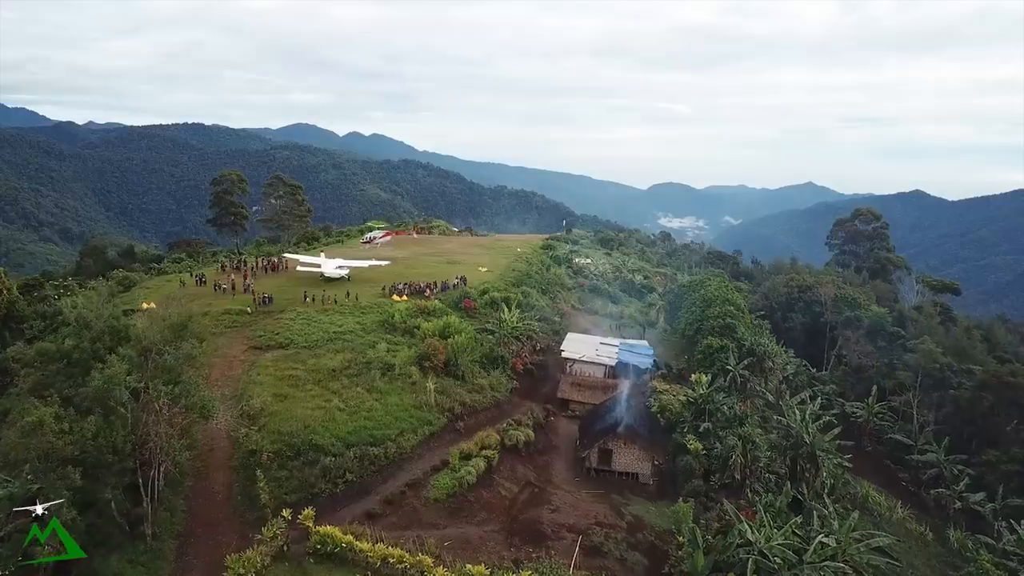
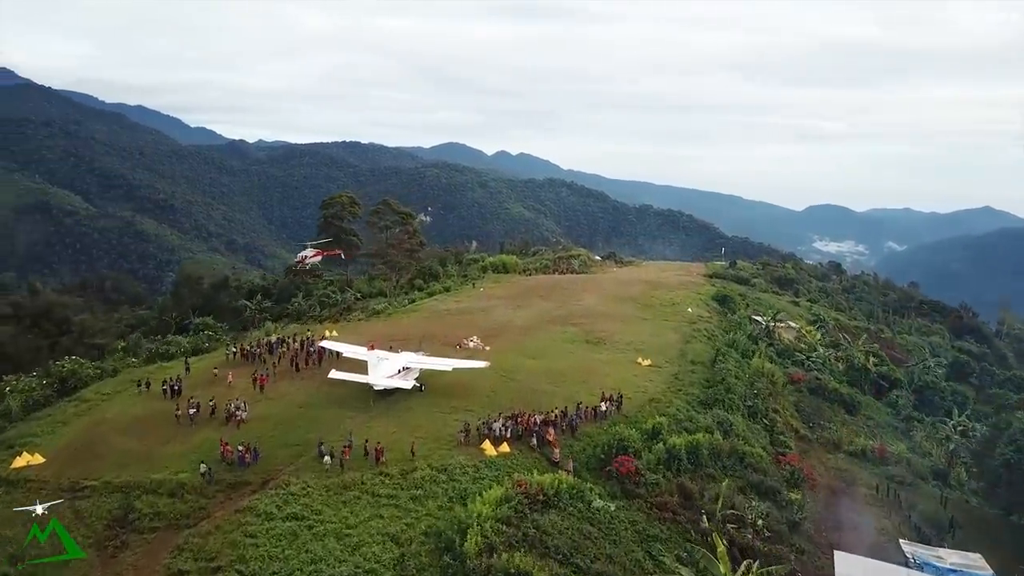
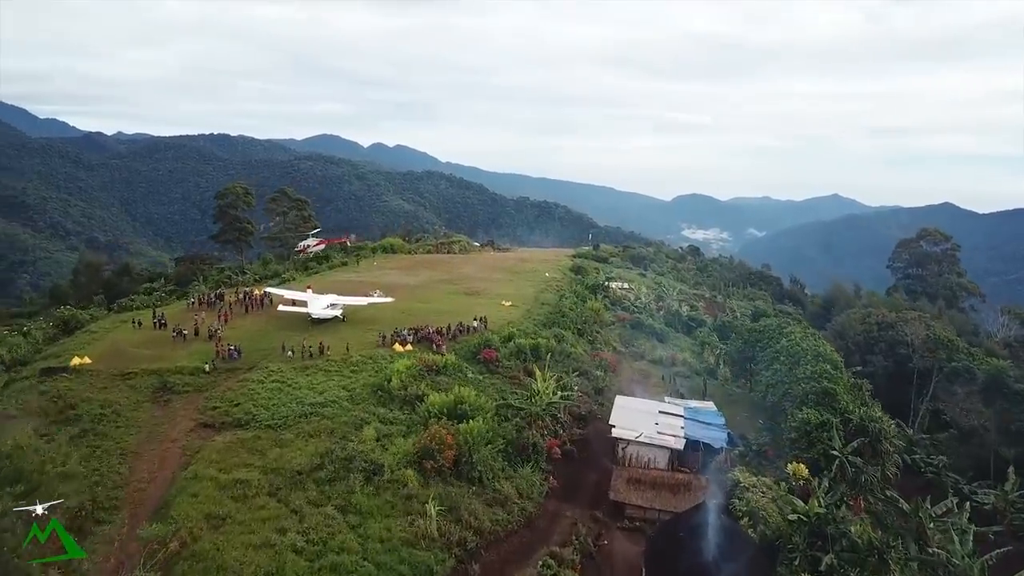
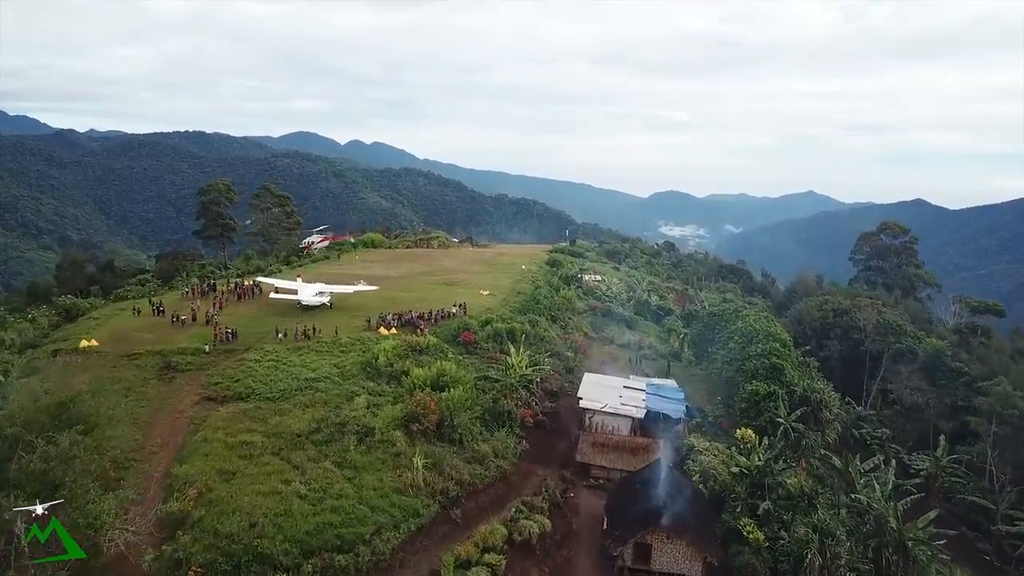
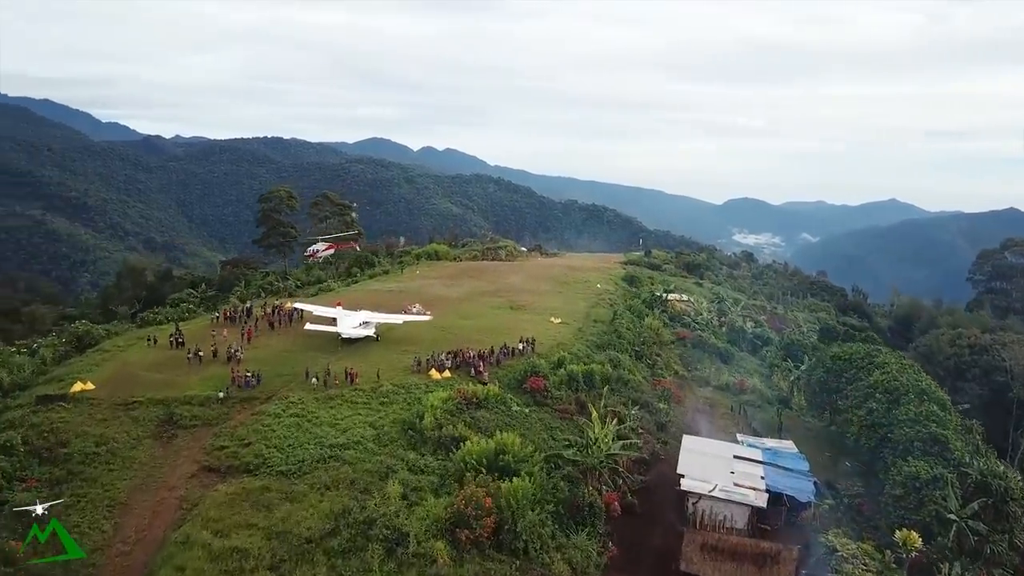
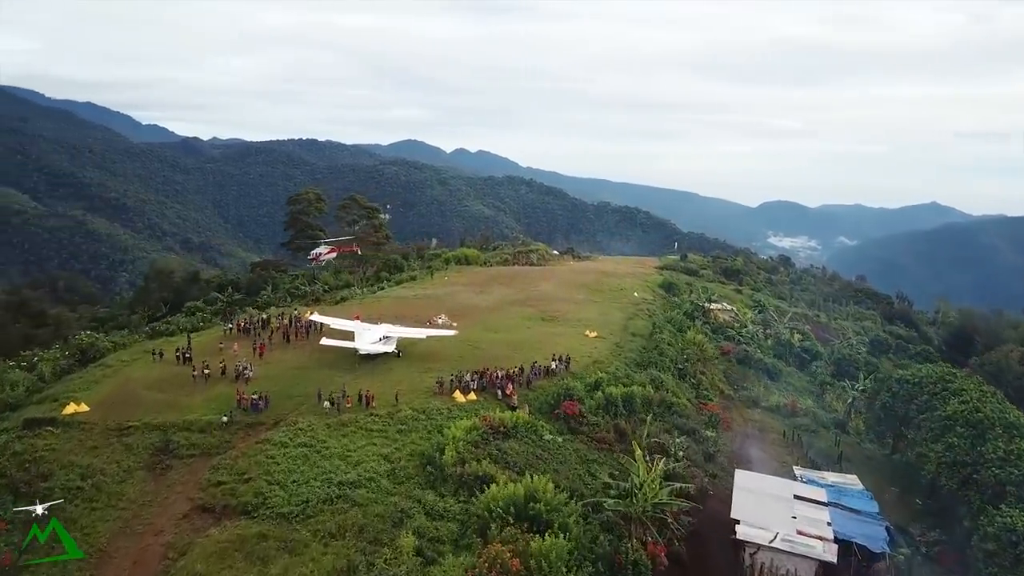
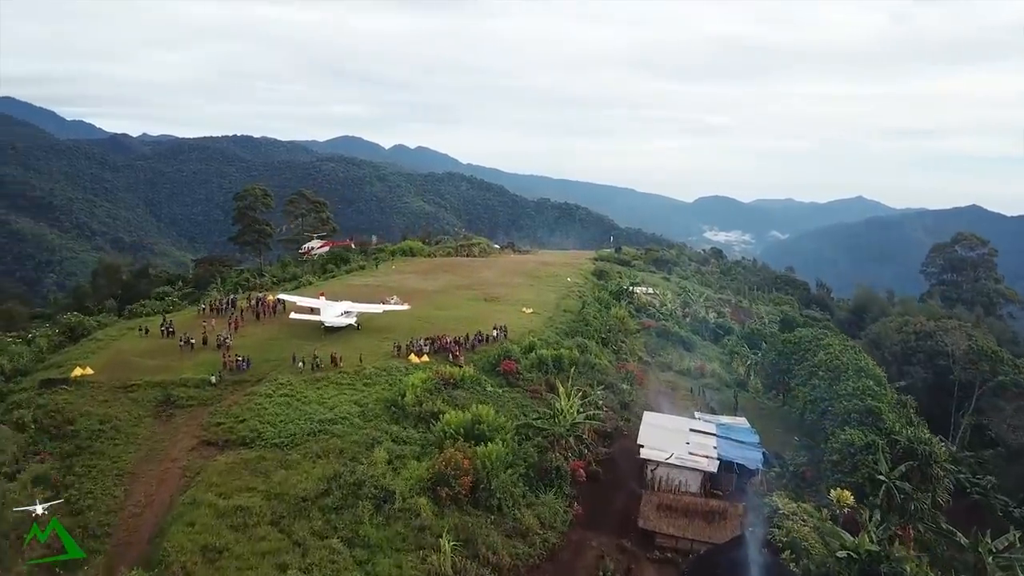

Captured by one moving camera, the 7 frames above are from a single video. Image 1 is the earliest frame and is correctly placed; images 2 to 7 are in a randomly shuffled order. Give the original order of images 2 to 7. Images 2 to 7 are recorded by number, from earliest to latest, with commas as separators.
4, 3, 7, 5, 6, 2
